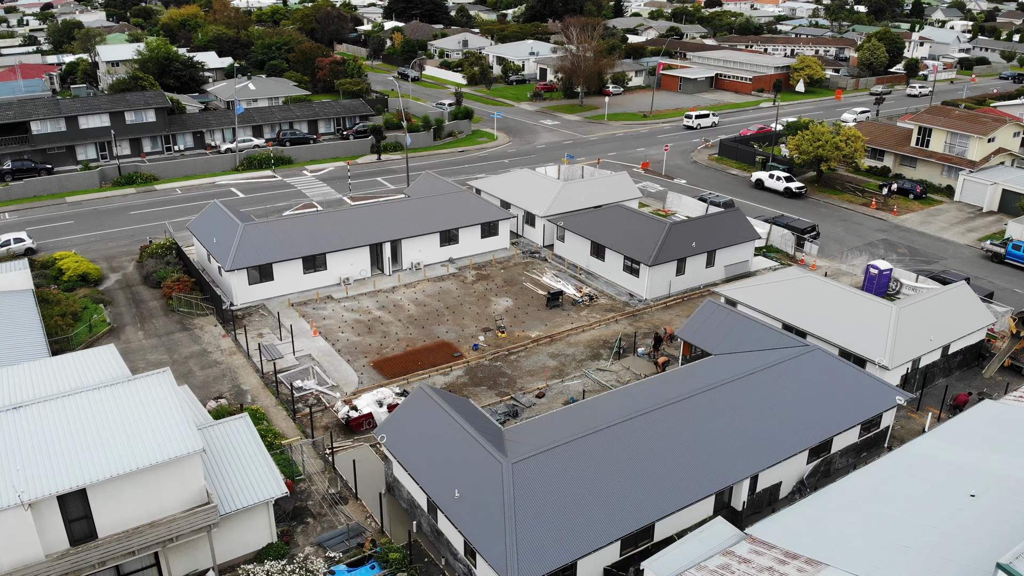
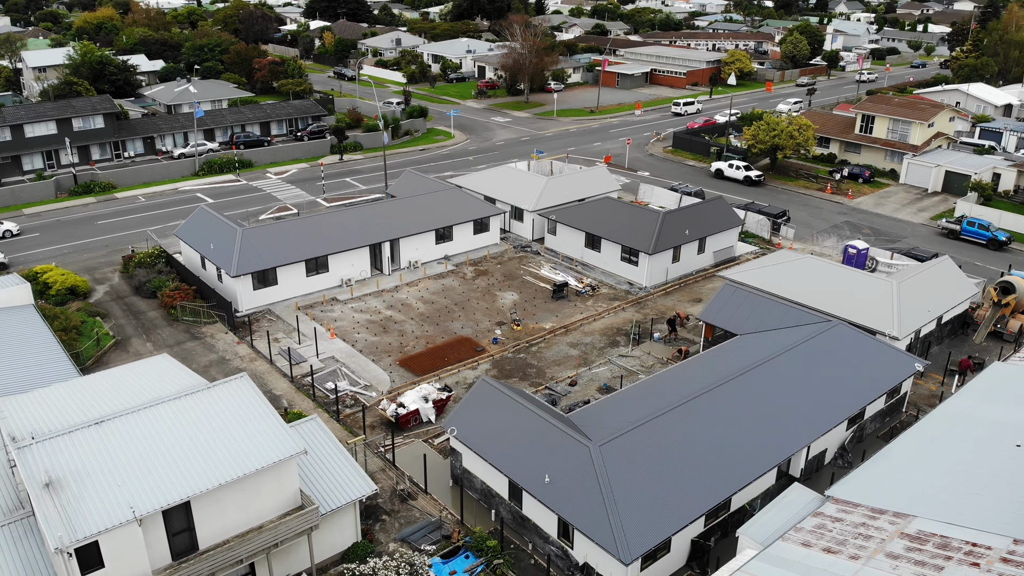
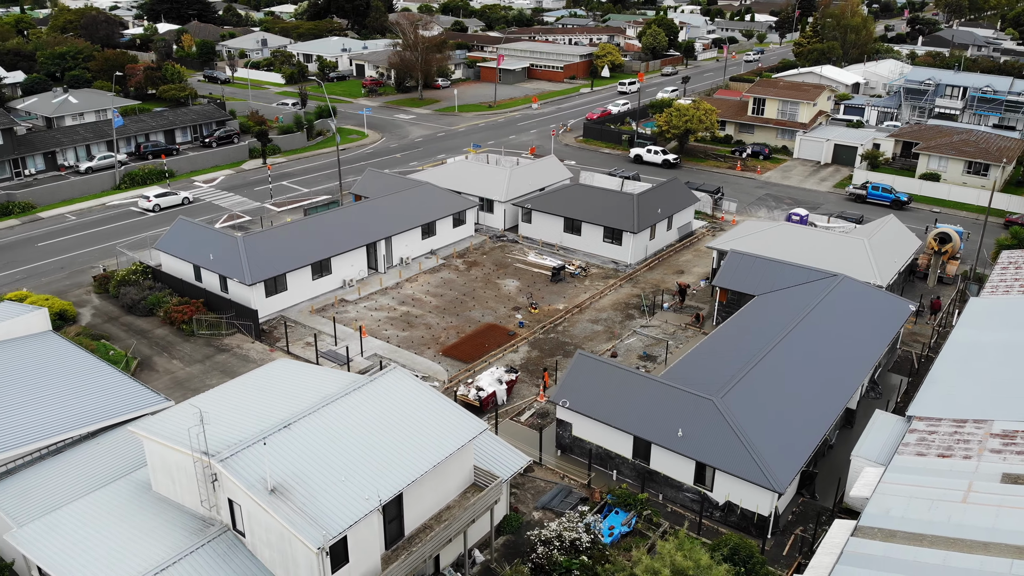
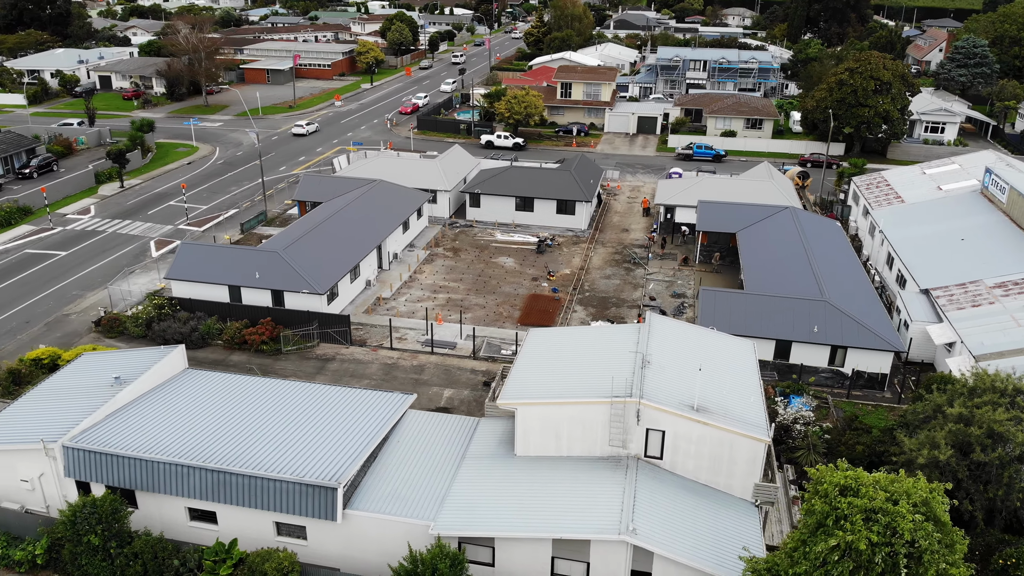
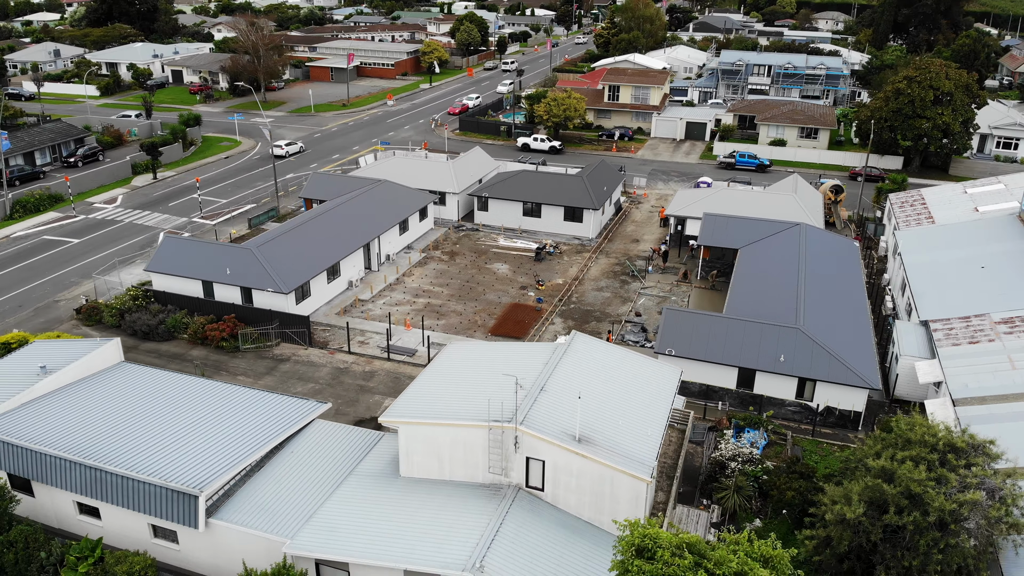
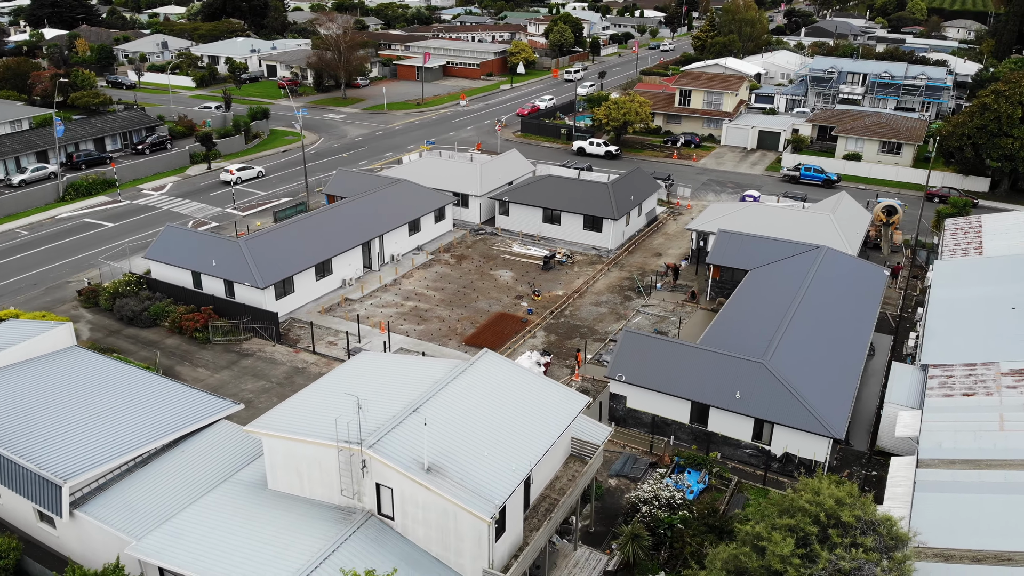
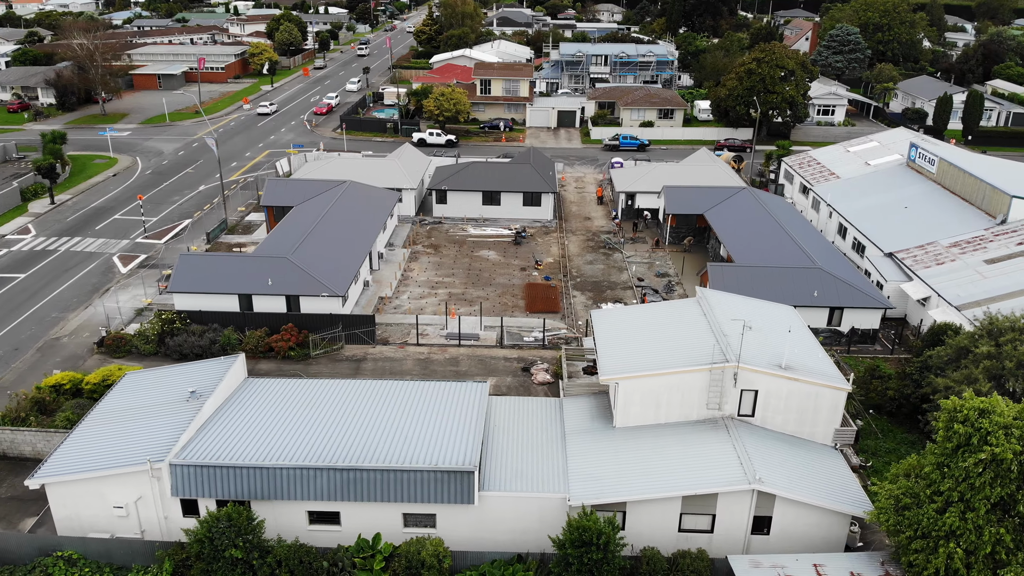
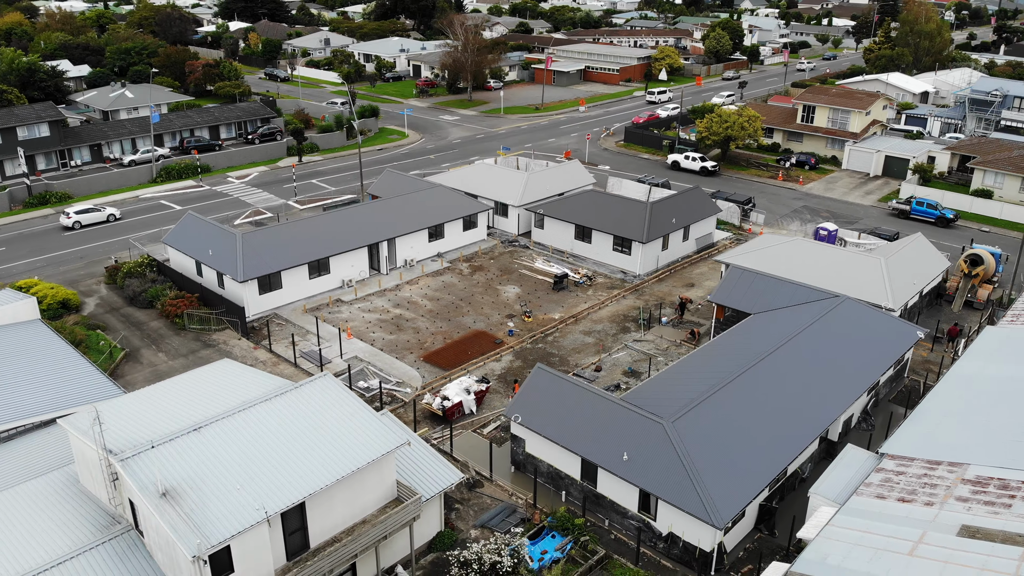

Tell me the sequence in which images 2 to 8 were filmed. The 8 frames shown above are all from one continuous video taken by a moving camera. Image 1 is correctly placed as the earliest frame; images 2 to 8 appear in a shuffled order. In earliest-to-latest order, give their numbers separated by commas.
2, 8, 3, 6, 5, 4, 7
